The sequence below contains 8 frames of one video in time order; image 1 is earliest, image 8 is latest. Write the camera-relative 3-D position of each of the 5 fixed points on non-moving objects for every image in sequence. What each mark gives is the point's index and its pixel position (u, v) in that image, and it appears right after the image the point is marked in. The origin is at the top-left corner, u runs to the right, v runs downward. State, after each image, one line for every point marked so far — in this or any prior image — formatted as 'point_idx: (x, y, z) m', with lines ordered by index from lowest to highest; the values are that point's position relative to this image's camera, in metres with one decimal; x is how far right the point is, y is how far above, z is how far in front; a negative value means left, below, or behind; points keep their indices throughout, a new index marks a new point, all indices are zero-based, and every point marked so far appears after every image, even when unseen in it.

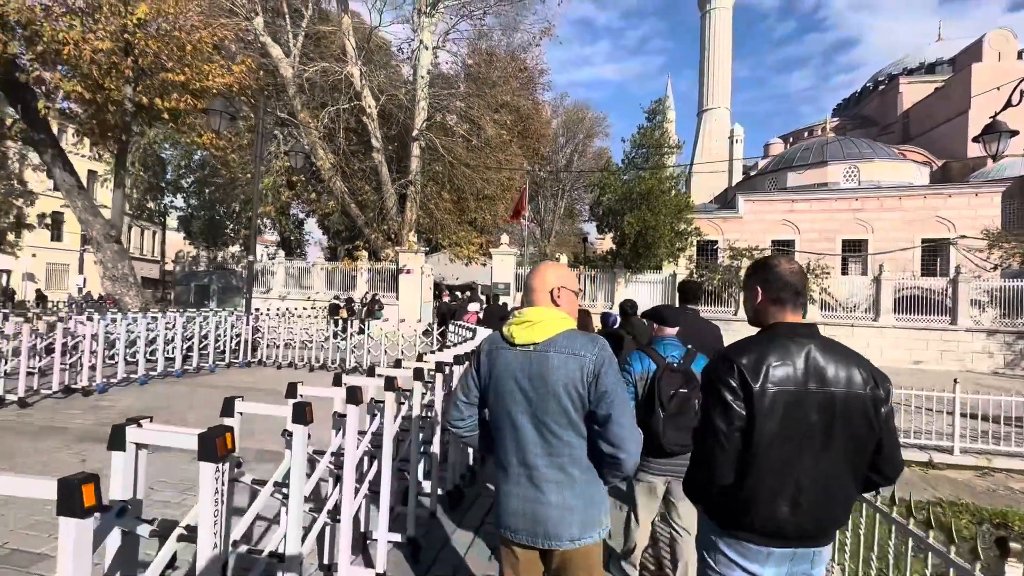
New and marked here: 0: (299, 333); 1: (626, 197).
0: (-5.5, -1.1, +11.8) m
1: (+4.8, +4.0, +19.6) m
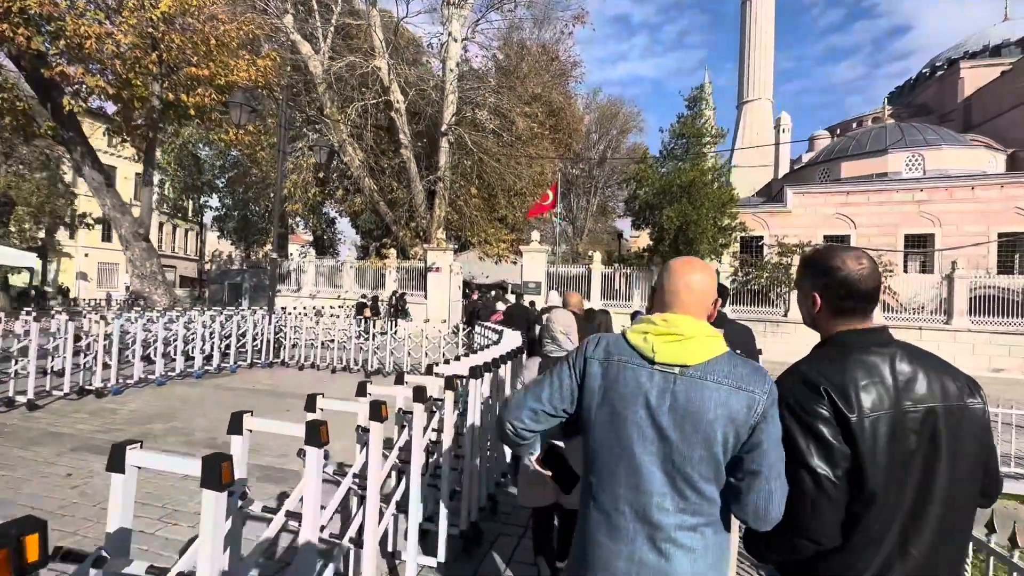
0: (-4.7, -1.1, +11.4) m
1: (+6.1, +4.0, +18.5) m
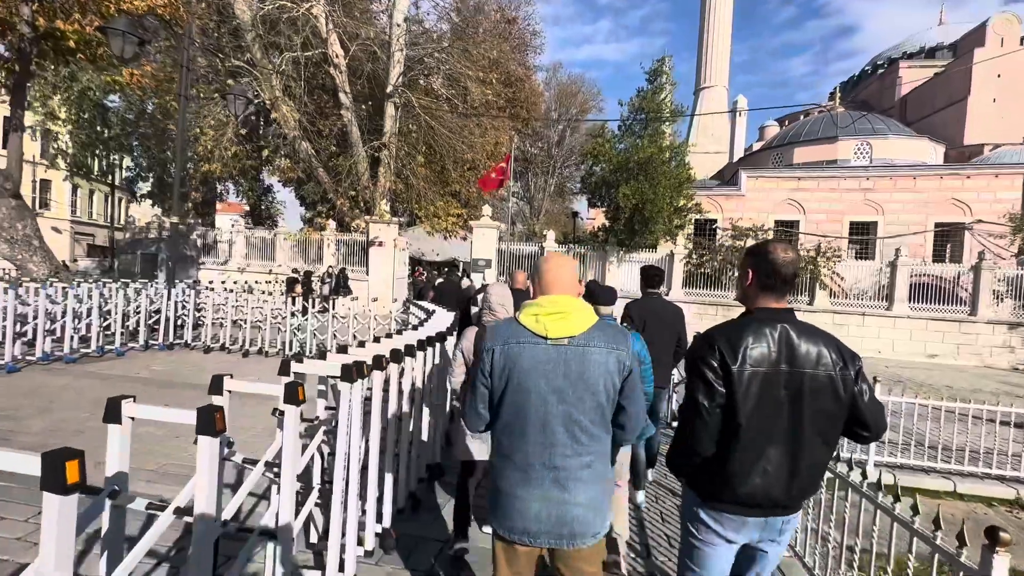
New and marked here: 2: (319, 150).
0: (-6.0, -0.5, +10.0) m
1: (+4.2, +4.7, +17.8) m
2: (-7.9, +5.7, +19.2) m
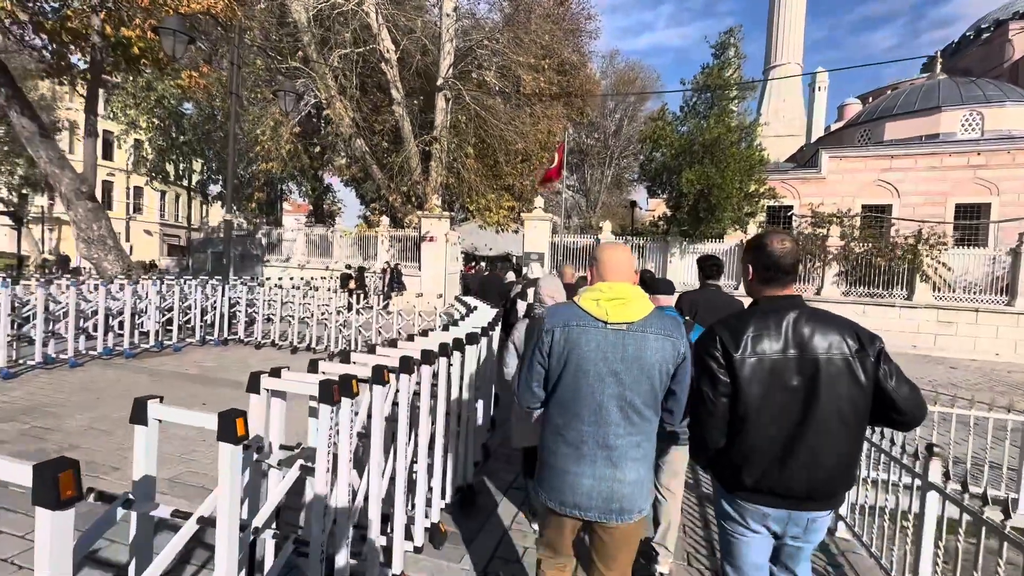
0: (-4.9, -0.4, +10.0) m
1: (+6.1, +5.0, +16.5) m
2: (-5.8, +5.9, +19.3) m
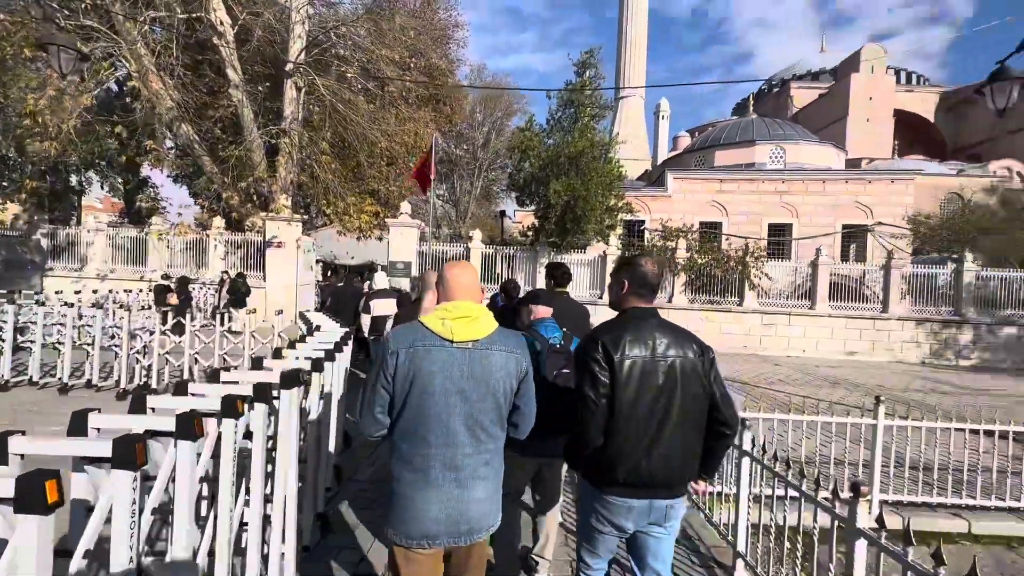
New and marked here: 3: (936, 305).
0: (-7.4, -0.7, +7.4) m
1: (+1.4, +4.6, +16.8) m
2: (-10.8, +5.4, +16.3) m
3: (+14.1, -0.6, +15.5) m
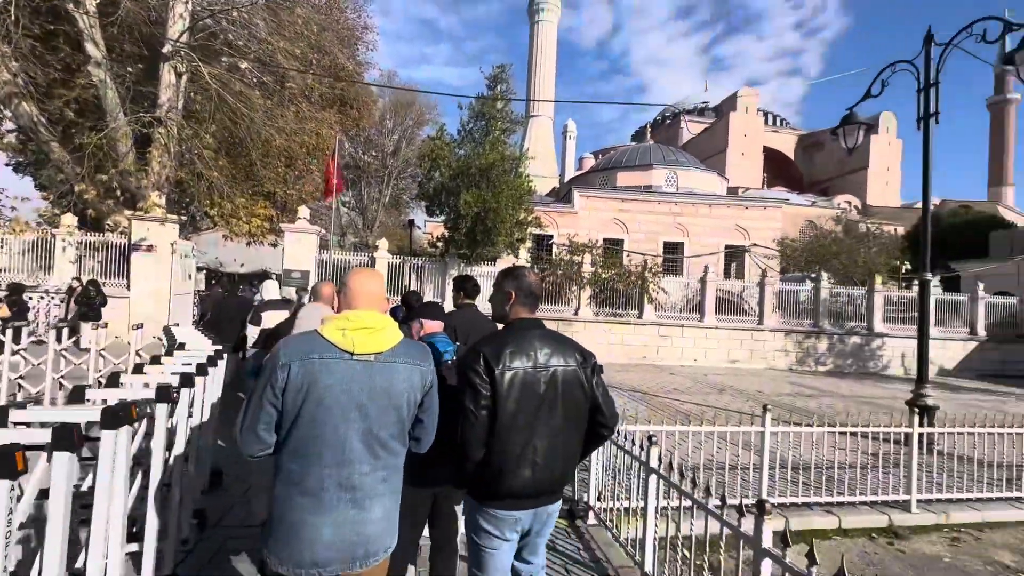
0: (-8.7, -0.8, +5.6) m
1: (-1.8, +4.2, +16.7) m
2: (-13.7, +5.1, +13.9) m
3: (+10.9, -1.1, +17.6) m
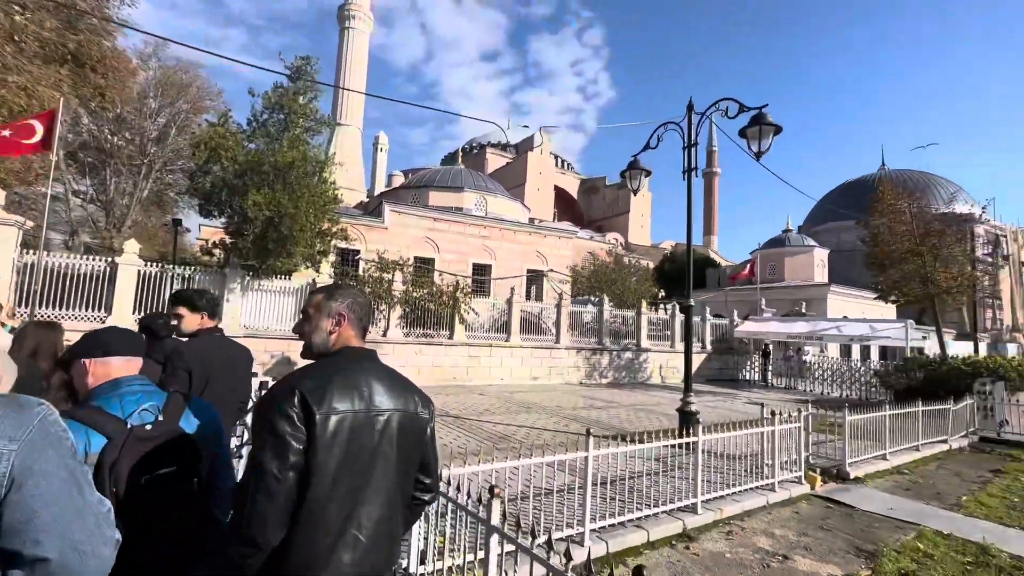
0: (-9.9, -0.7, +1.1) m
1: (-7.9, +3.7, +14.2) m
2: (-17.7, +5.1, +6.9) m
3: (+3.2, -2.1, +19.9) m
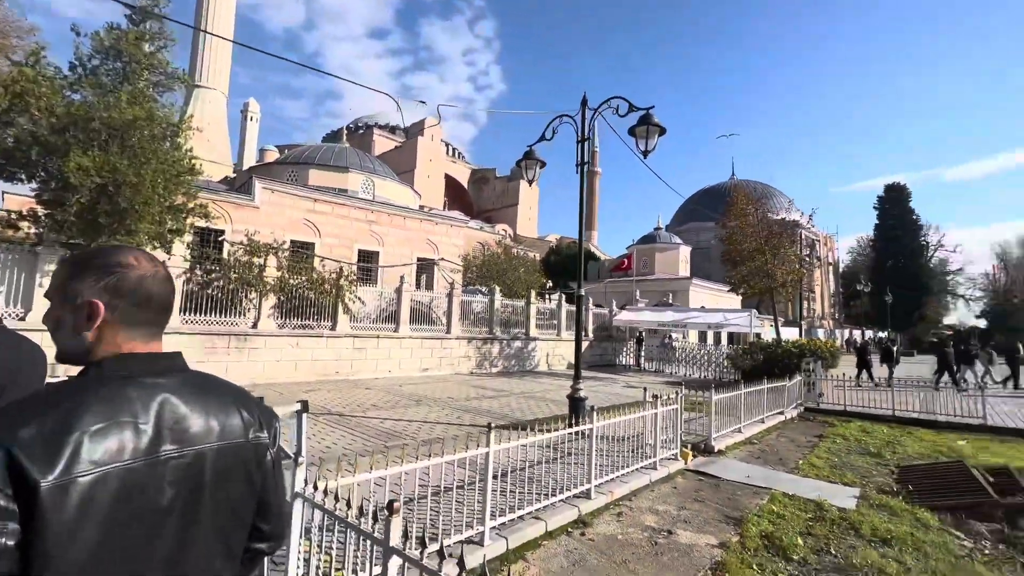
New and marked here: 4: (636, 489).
0: (-9.8, -0.5, -1.5) m
1: (-10.8, +4.1, +11.6) m
2: (-18.6, +5.4, +2.2) m
3: (-1.4, -1.6, +19.8) m
4: (+1.6, -2.6, +6.1) m
